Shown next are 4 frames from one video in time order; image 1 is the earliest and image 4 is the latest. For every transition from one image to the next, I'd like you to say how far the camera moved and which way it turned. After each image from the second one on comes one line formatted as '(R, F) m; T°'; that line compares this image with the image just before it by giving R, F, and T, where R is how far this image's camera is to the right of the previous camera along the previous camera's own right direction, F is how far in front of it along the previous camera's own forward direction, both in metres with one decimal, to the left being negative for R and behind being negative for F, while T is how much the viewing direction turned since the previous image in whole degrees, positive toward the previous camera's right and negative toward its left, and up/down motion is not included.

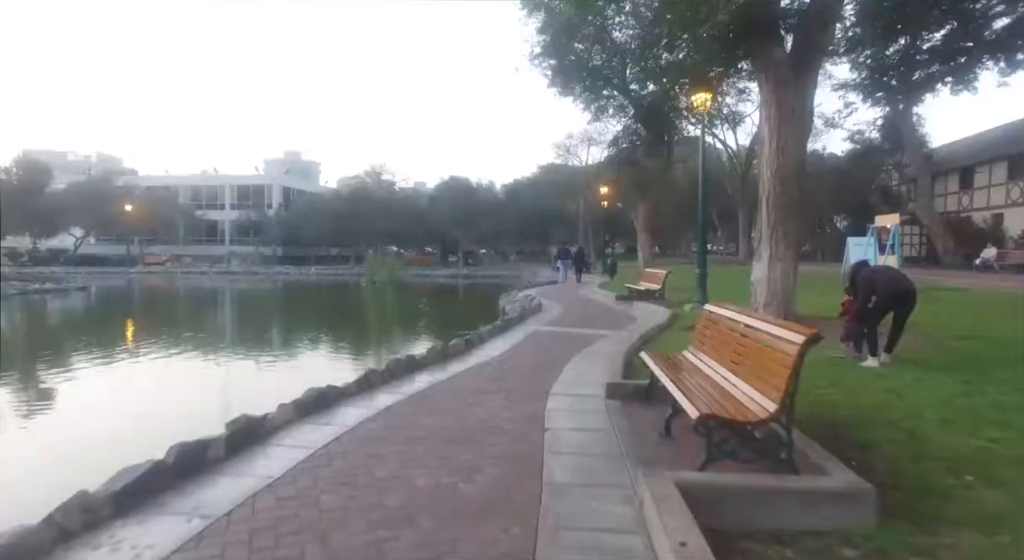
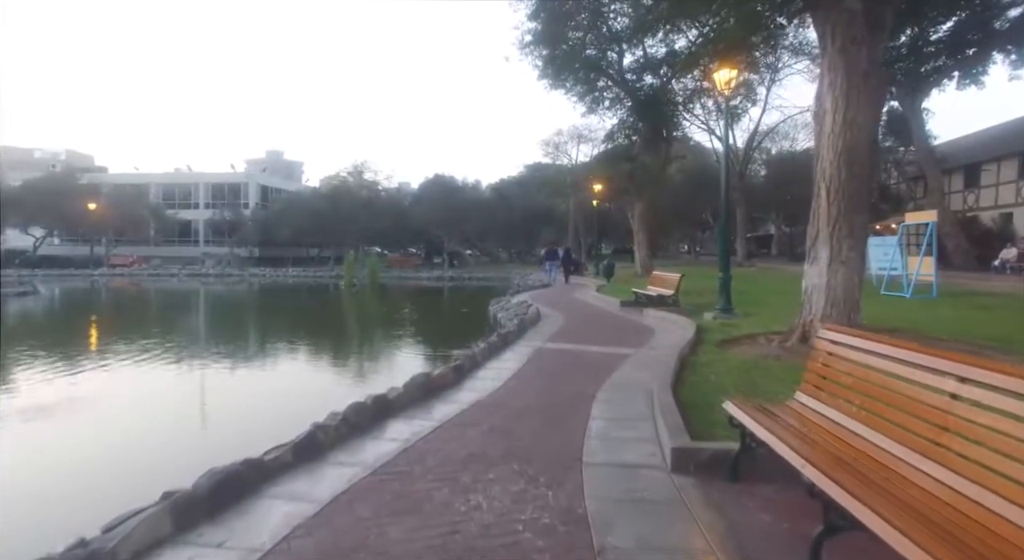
(-0.2, +2.0) m; +1°
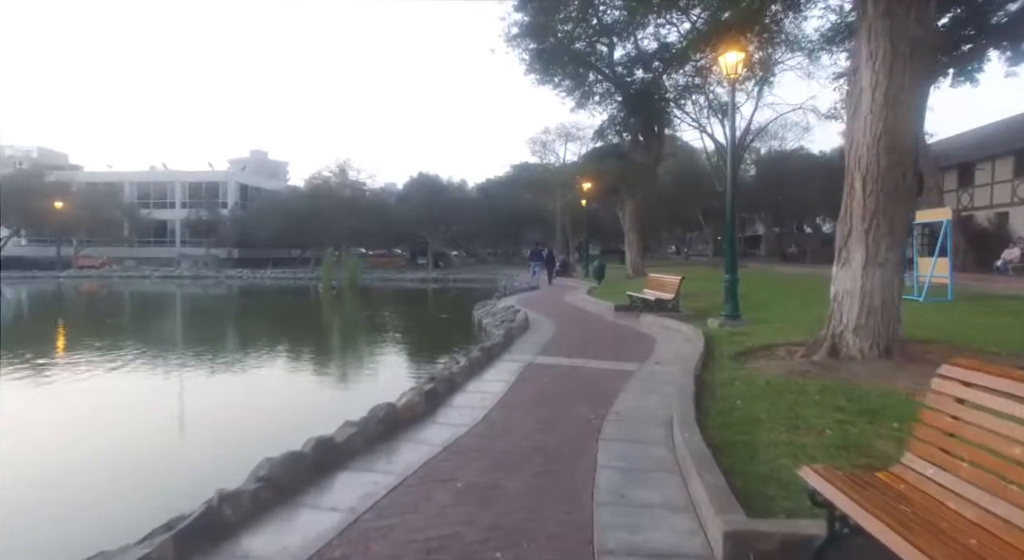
(0.0, +1.2) m; +1°
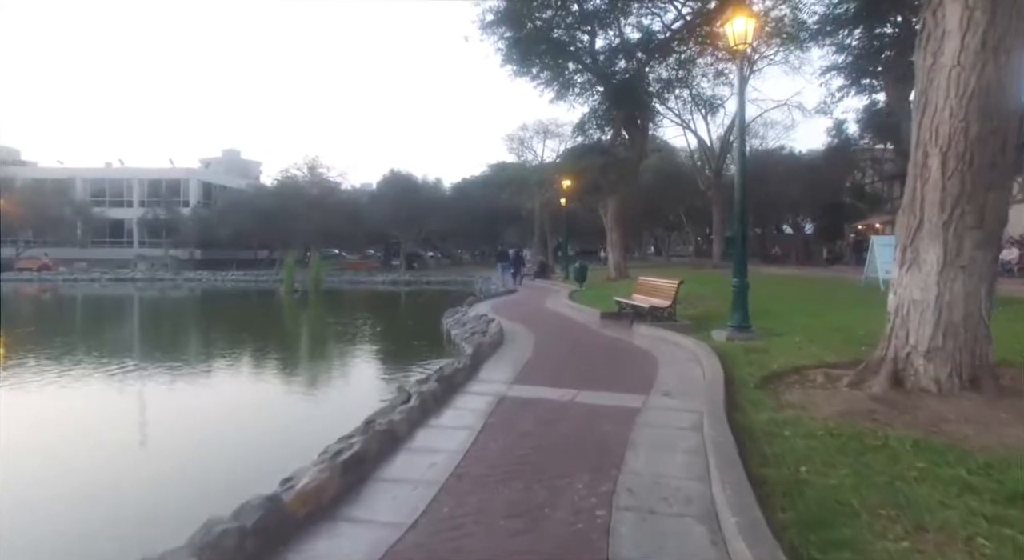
(+0.1, +1.8) m; +2°
